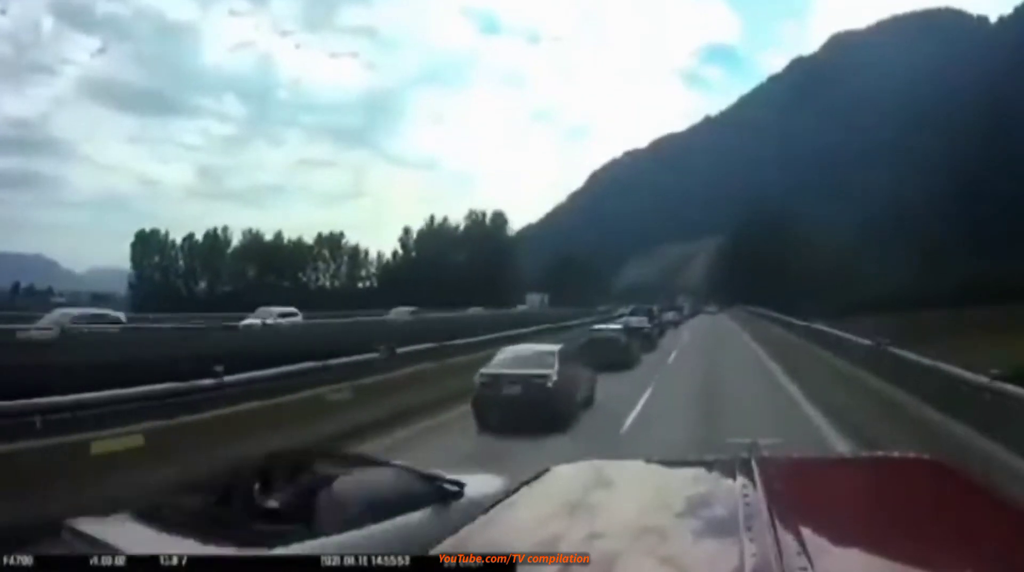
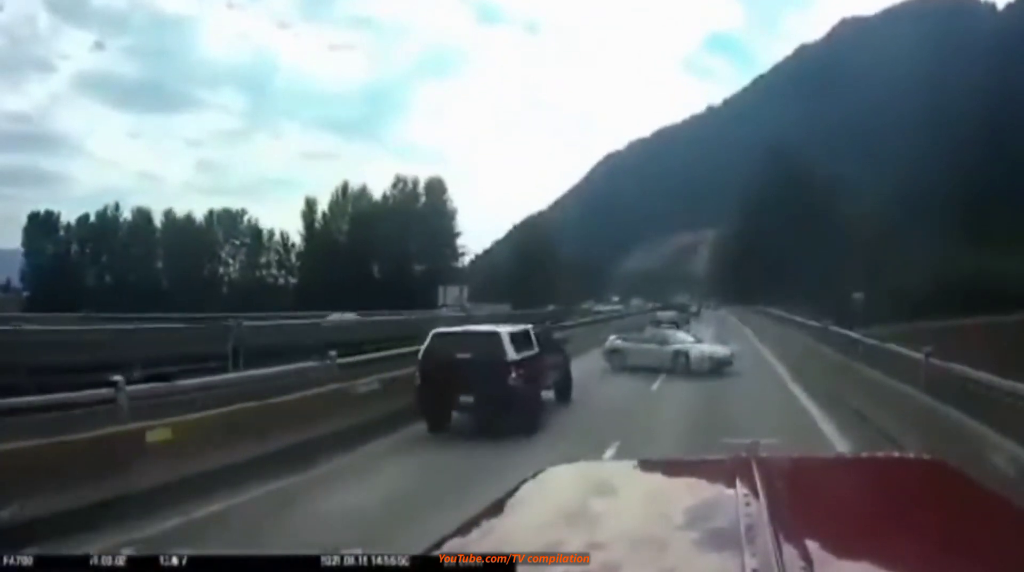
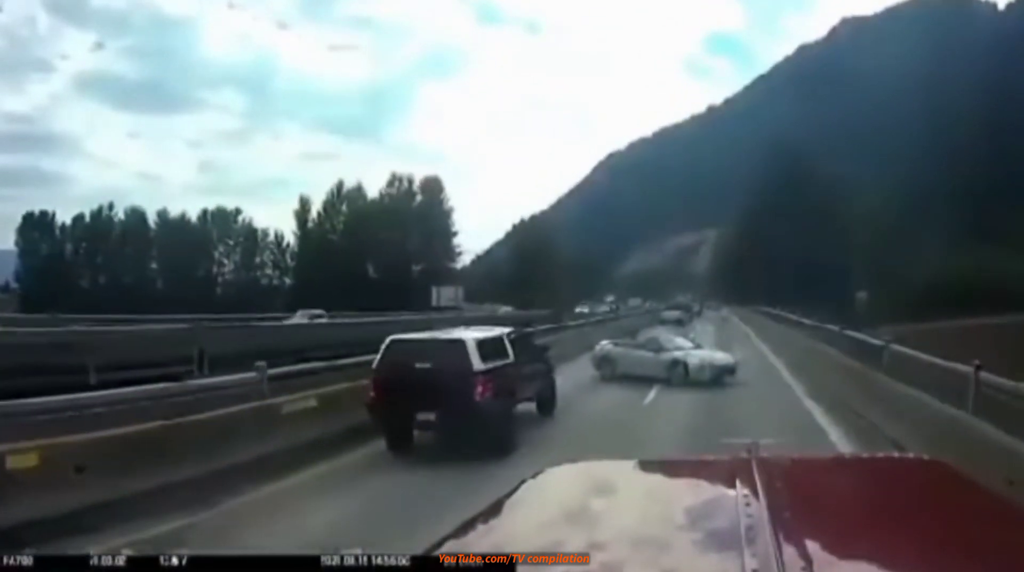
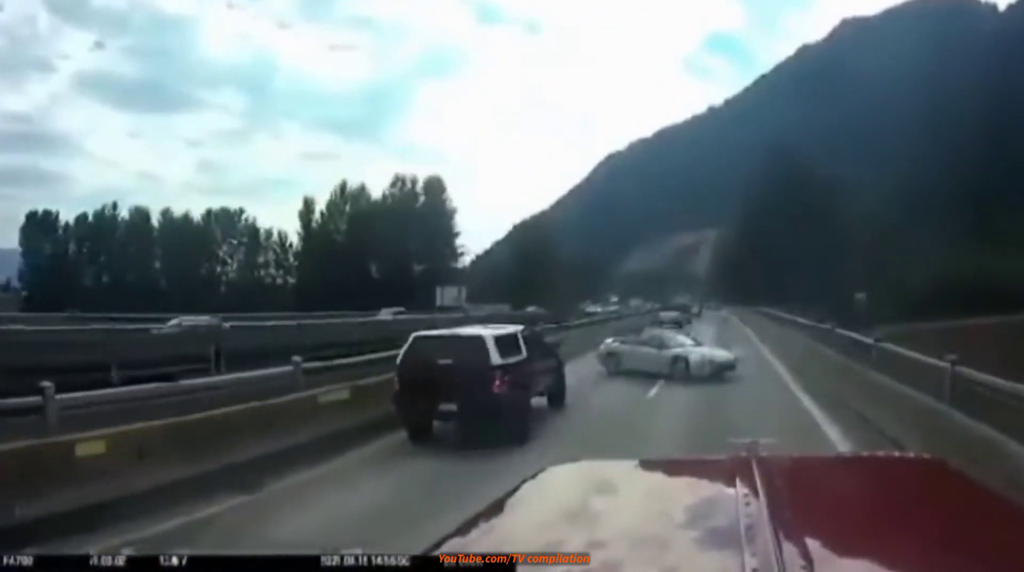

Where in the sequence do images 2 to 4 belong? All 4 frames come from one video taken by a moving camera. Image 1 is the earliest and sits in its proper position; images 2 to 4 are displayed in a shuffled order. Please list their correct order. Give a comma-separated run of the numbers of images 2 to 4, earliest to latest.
2, 4, 3
